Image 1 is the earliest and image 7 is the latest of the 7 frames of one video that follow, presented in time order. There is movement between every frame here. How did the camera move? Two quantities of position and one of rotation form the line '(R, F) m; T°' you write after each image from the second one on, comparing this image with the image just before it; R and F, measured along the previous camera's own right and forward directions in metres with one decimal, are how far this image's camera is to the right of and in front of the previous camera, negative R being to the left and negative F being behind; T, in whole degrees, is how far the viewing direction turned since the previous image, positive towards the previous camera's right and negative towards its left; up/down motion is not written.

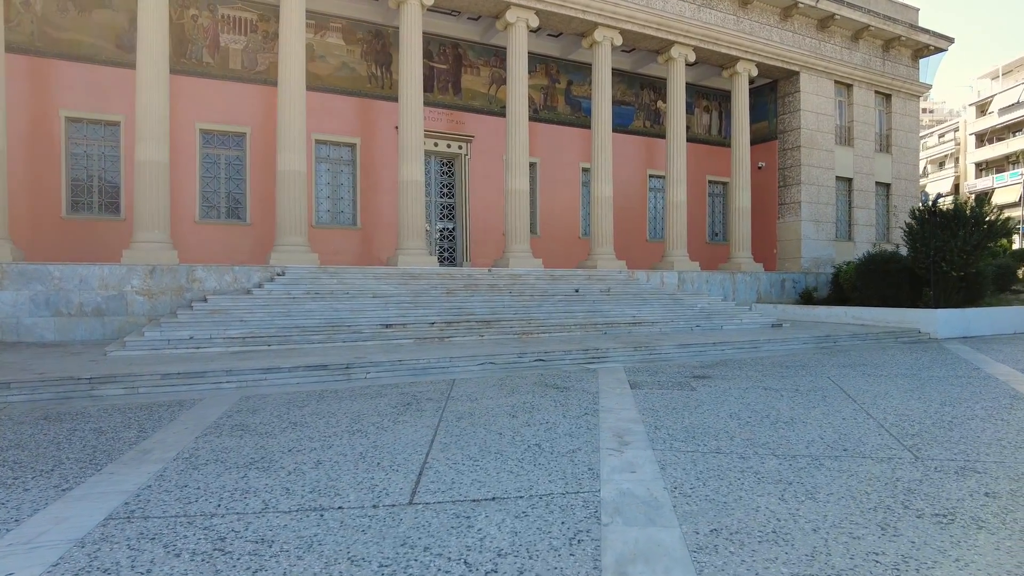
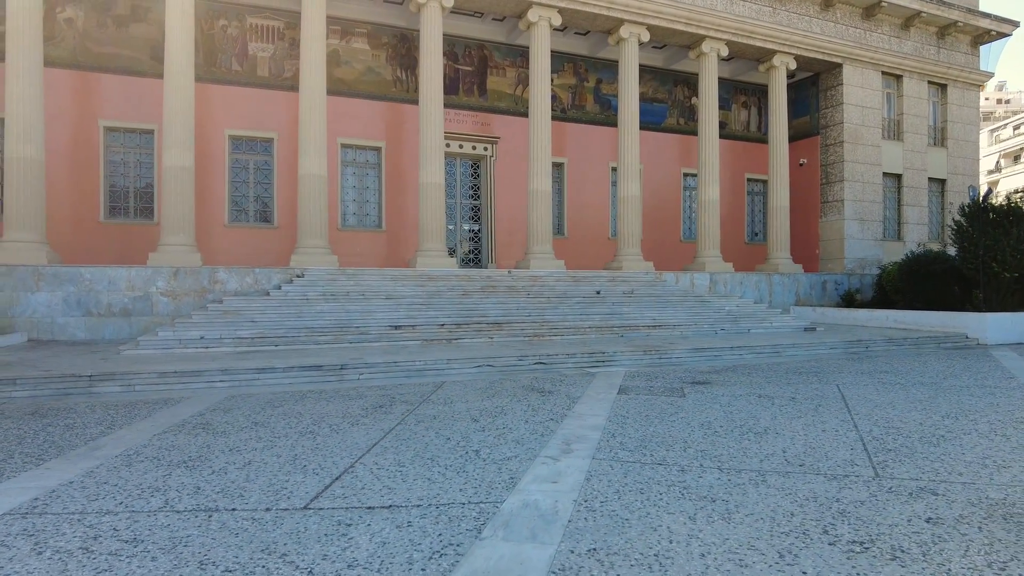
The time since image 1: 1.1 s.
(+0.8, +0.2) m; -5°
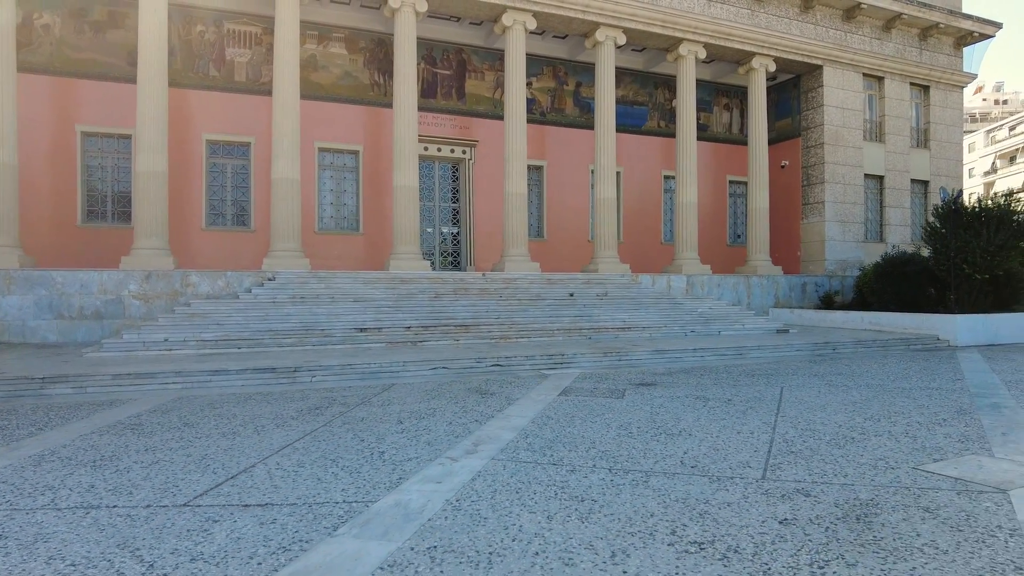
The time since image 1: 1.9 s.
(+0.7, -0.1) m; -1°
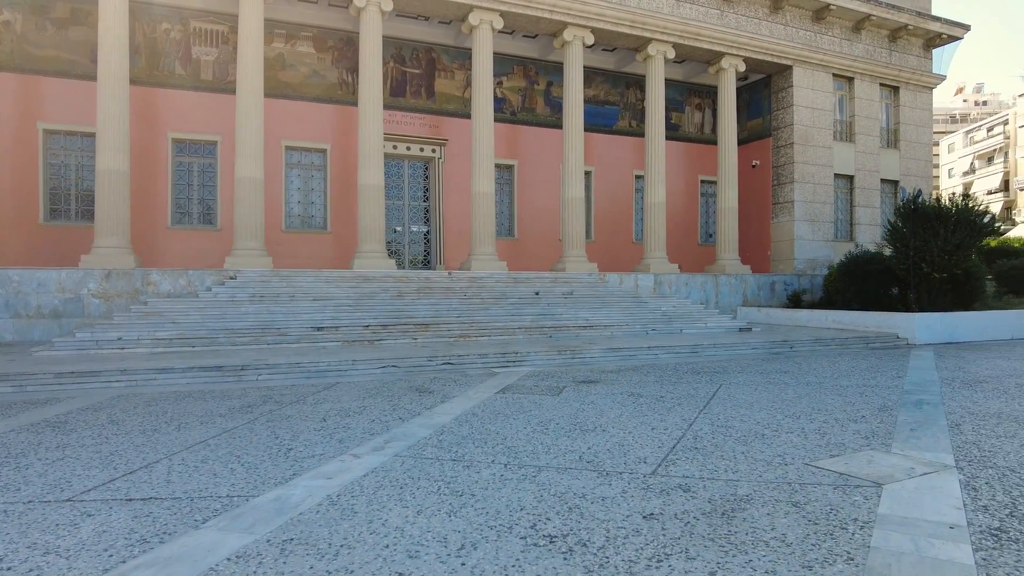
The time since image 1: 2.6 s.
(+0.6, 0.0) m; +1°
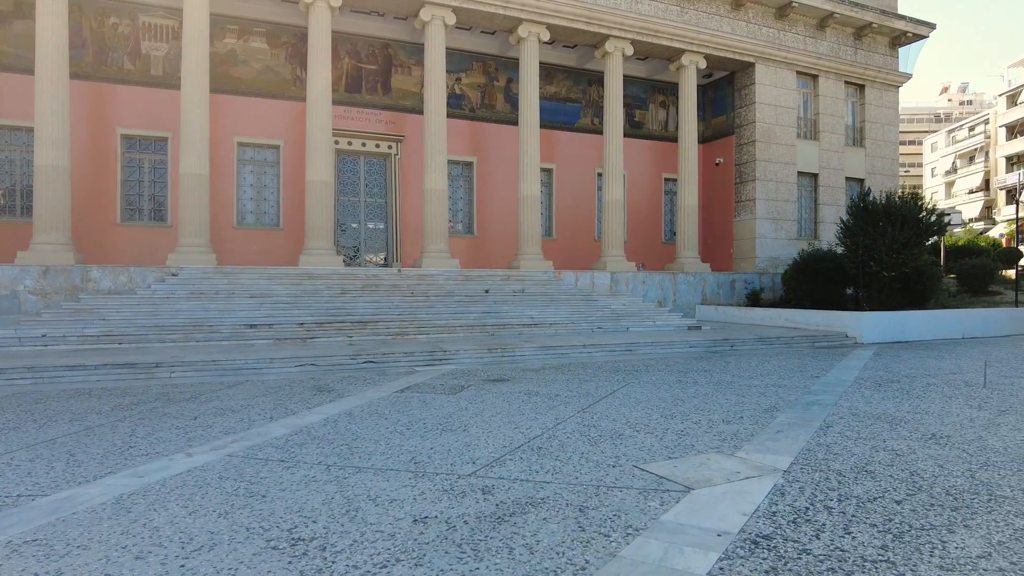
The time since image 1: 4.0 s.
(+1.0, +0.1) m; 0°
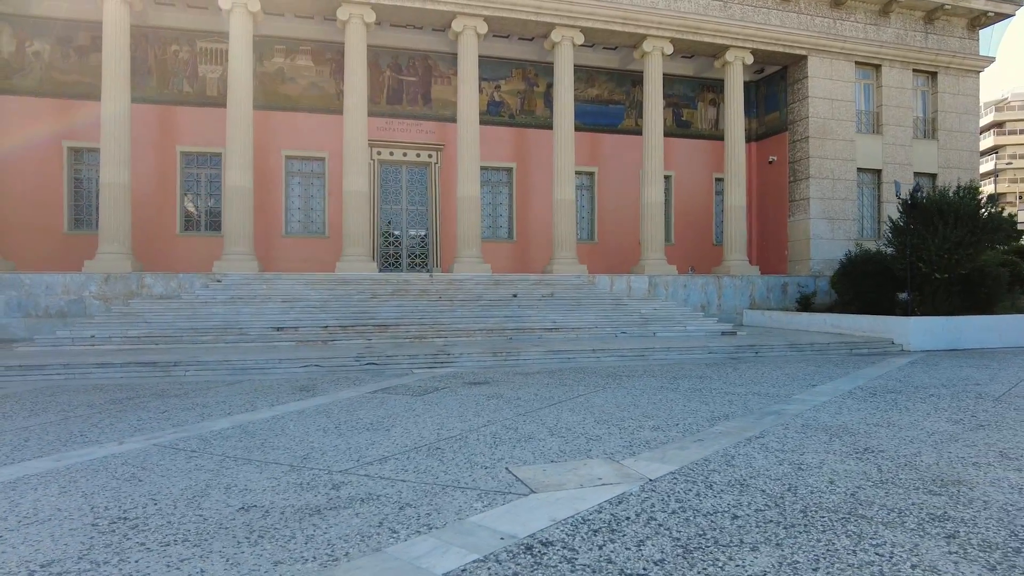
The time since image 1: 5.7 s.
(+1.3, 0.0) m; -8°
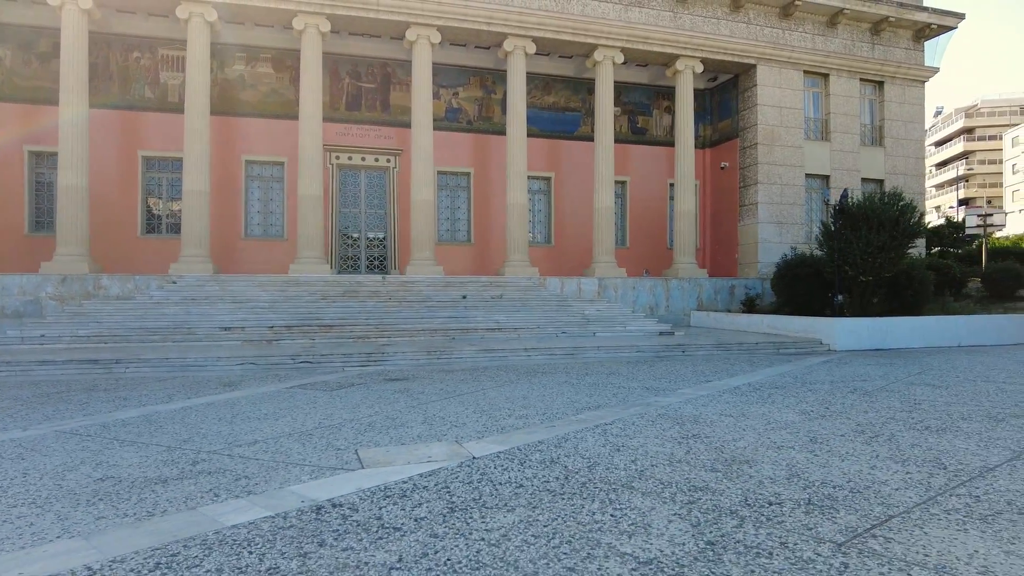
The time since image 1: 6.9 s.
(+1.0, -0.5) m; +1°
